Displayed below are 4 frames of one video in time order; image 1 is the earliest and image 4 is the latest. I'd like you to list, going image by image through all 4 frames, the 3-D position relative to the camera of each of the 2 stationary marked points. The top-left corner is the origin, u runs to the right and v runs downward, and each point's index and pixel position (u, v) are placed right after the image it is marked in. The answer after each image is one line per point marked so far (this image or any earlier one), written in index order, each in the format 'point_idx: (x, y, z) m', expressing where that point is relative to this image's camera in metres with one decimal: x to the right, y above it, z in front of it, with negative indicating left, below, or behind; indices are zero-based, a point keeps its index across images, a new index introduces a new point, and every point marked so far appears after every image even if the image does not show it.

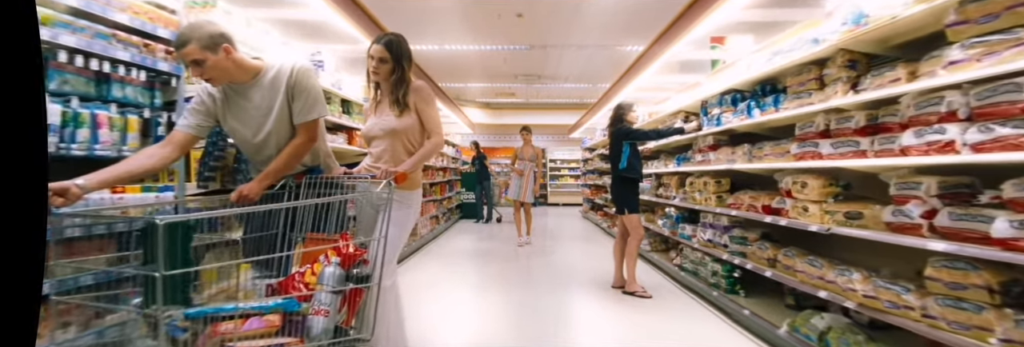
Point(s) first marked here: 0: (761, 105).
0: (+1.9, +0.5, +2.2) m
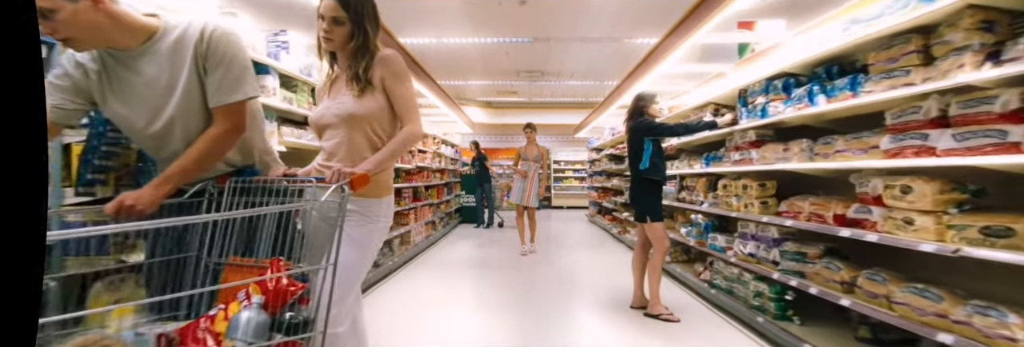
0: (+2.0, +0.5, +1.8) m
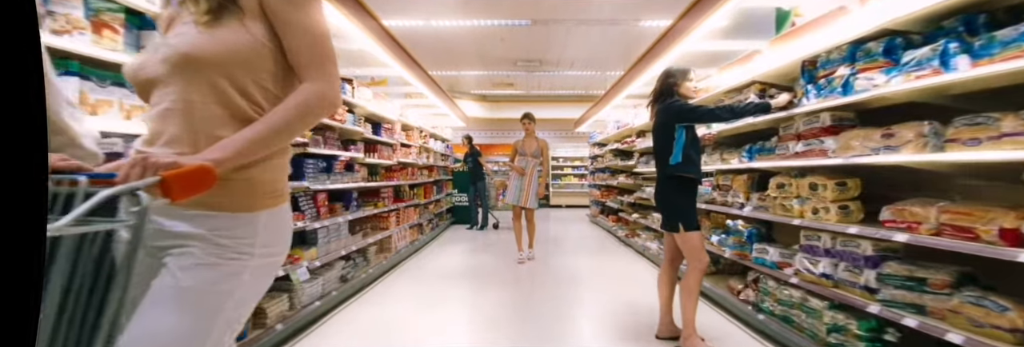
0: (+1.9, +0.5, +1.2) m
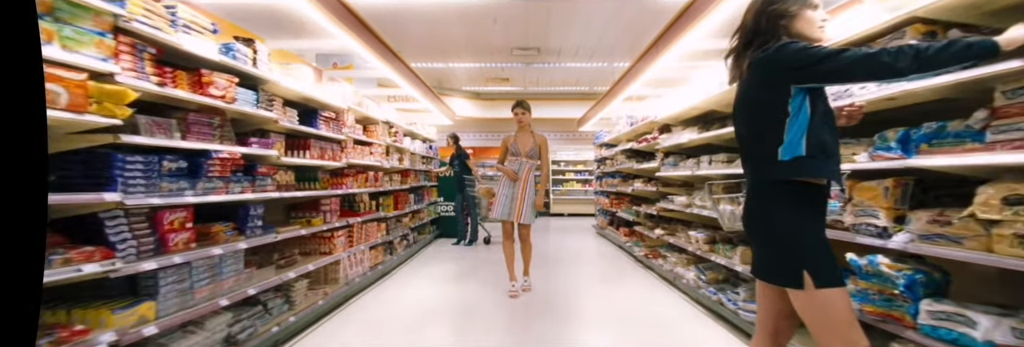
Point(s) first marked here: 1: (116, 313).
0: (+1.9, +0.6, +0.2) m
1: (-1.8, -0.6, +1.3) m
